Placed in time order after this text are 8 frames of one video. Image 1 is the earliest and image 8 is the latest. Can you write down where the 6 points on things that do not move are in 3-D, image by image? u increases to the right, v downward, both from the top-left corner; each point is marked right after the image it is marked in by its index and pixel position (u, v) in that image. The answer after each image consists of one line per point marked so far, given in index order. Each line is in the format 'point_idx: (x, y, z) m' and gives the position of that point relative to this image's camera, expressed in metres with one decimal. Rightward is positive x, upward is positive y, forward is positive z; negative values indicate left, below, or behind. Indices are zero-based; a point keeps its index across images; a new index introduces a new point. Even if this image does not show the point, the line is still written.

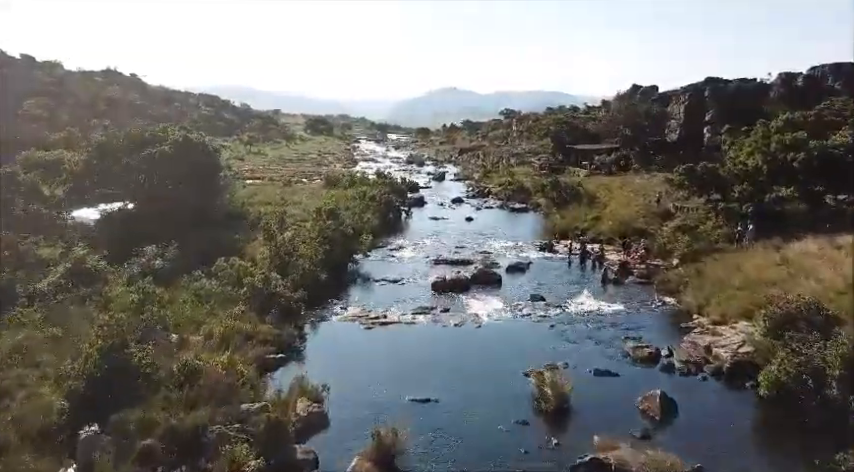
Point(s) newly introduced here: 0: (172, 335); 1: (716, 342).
0: (-7.3, -2.8, +16.9) m
1: (+8.7, -3.2, +17.9) m
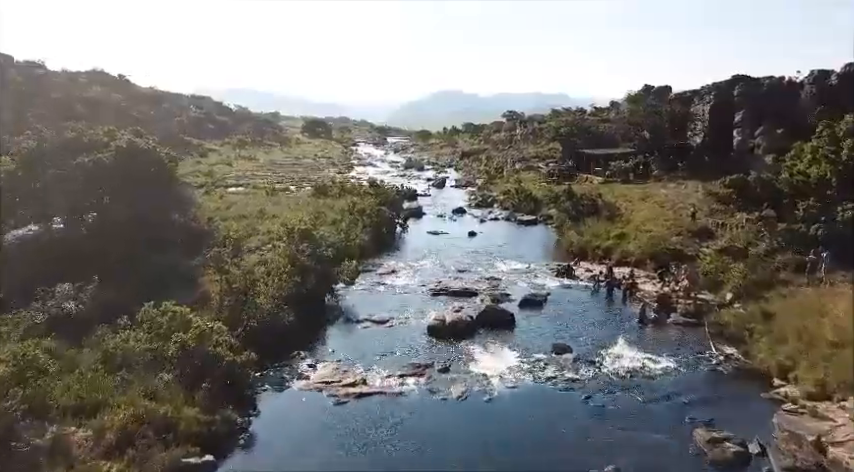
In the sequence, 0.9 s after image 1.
0: (-7.5, -3.9, +11.7) m
1: (+8.5, -4.2, +12.7) m
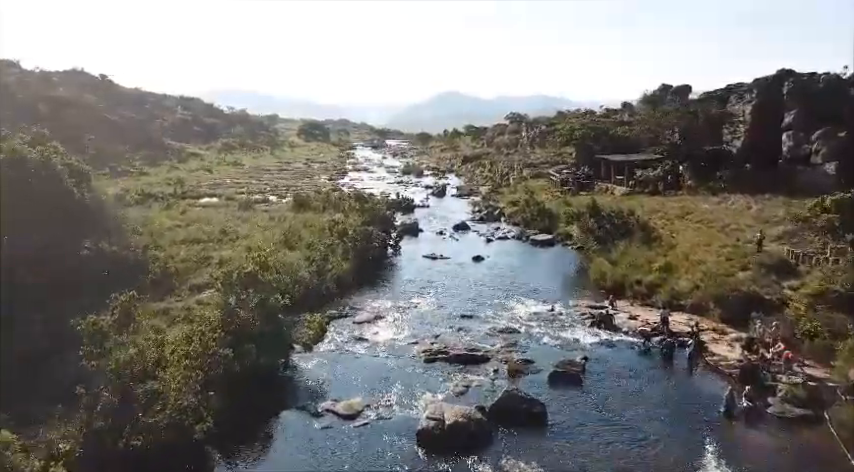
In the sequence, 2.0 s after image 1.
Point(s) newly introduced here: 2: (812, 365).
0: (-7.7, -5.1, +4.8) m
1: (+8.3, -5.5, +5.8) m
2: (+10.7, -3.5, +16.6) m
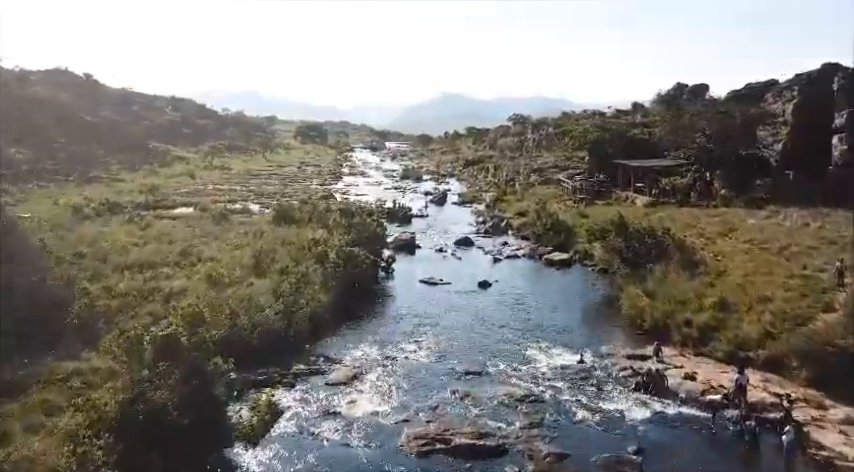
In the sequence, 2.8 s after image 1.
0: (-7.9, -6.1, -0.4) m
1: (+8.1, -6.5, +0.6) m
2: (+10.5, -4.5, +11.4) m
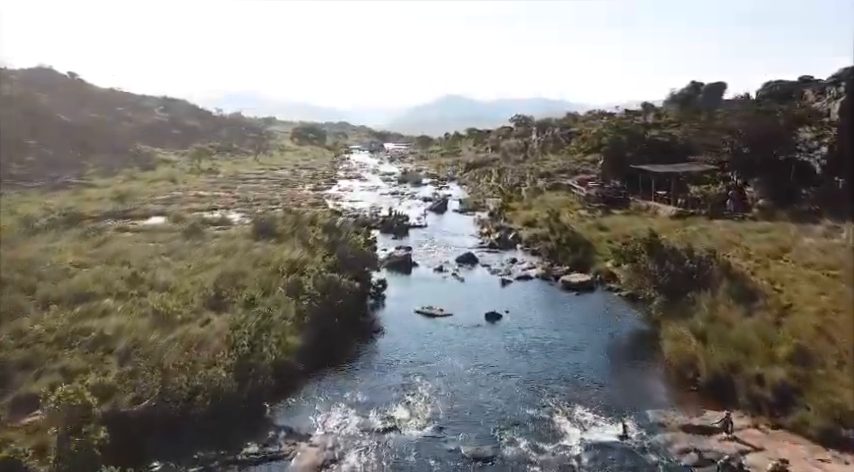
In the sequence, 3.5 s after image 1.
0: (-8.0, -7.0, -5.0) m
1: (+8.0, -7.3, -4.1) m
2: (+10.4, -5.4, +6.7) m
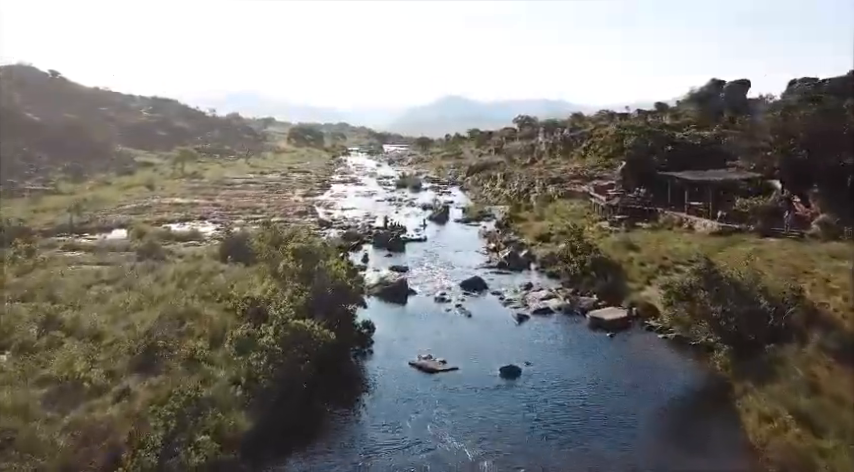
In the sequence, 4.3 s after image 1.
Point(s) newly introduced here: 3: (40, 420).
0: (-8.1, -7.9, -10.3) m
1: (+7.9, -8.3, -9.4) m
2: (+10.4, -6.4, +1.4) m
3: (-8.5, -4.0, +13.0) m
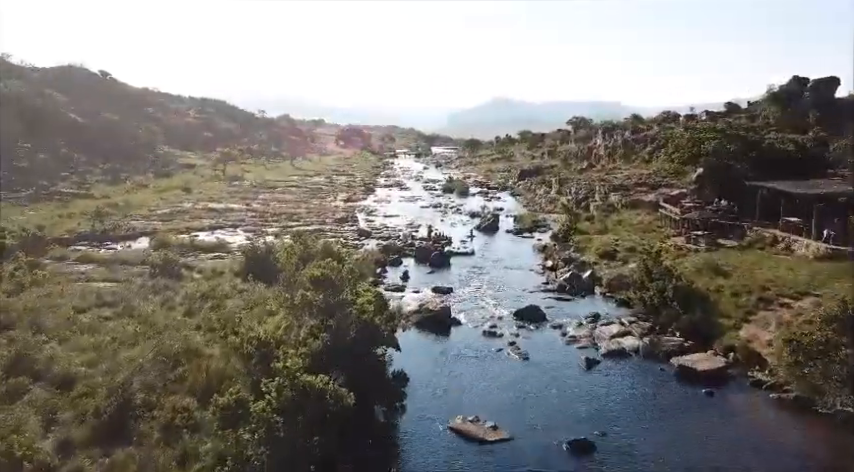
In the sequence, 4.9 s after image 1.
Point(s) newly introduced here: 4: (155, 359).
0: (-9.3, -8.5, -13.7) m
1: (+6.7, -9.1, -14.0) m
2: (+10.1, -7.3, -3.5) m
3: (-7.8, -4.7, +9.6) m
4: (-7.4, -3.3, +16.2) m
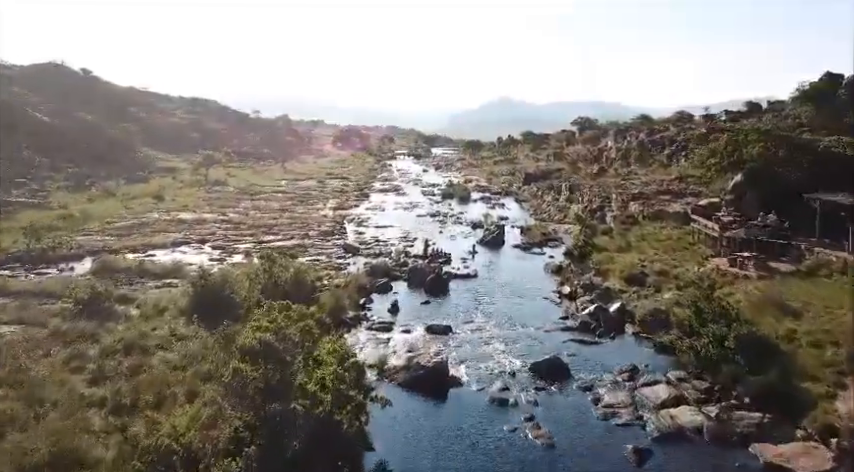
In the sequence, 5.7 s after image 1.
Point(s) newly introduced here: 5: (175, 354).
0: (-9.6, -9.5, -19.1) m
1: (+6.4, -10.1, -19.4) m
2: (+9.7, -8.3, -8.9) m
3: (-8.1, -5.7, +4.3) m
4: (-7.7, -4.3, +10.9) m
5: (-7.3, -3.2, +17.3) m
